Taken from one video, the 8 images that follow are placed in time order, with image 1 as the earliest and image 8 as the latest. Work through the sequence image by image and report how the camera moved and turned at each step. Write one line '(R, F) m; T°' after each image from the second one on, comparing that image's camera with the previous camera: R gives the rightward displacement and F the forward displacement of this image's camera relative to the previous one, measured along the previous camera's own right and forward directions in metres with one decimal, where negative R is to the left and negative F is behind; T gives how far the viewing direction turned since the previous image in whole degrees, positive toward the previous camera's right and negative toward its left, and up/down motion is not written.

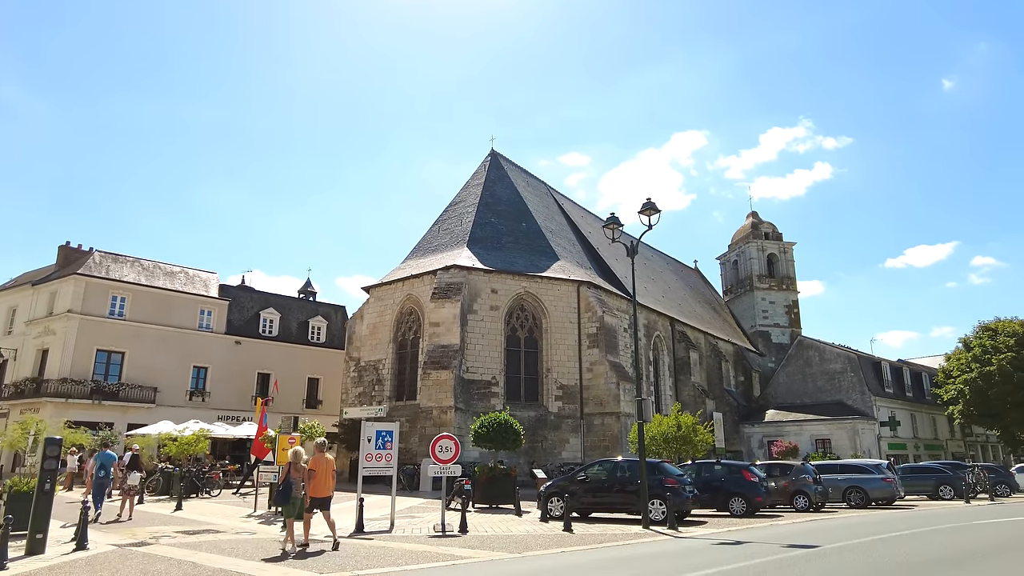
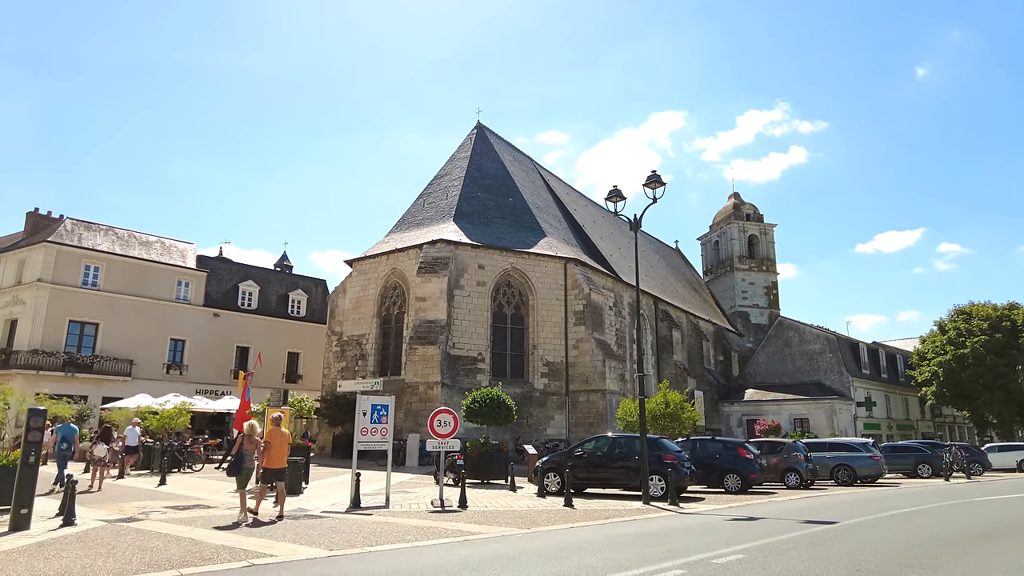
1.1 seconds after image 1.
(-0.4, +0.3) m; +2°
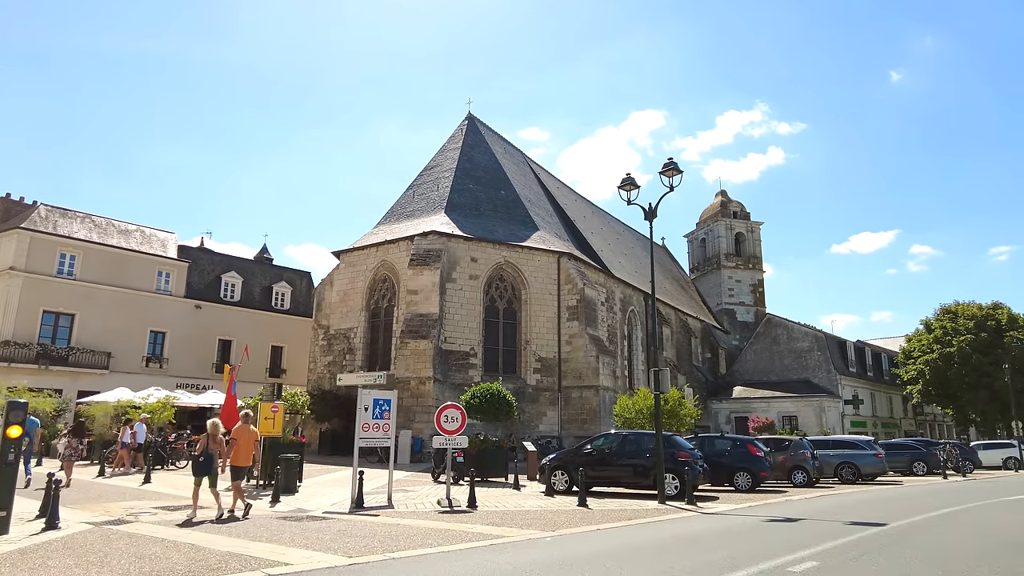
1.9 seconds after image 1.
(-0.5, +0.5) m; +2°
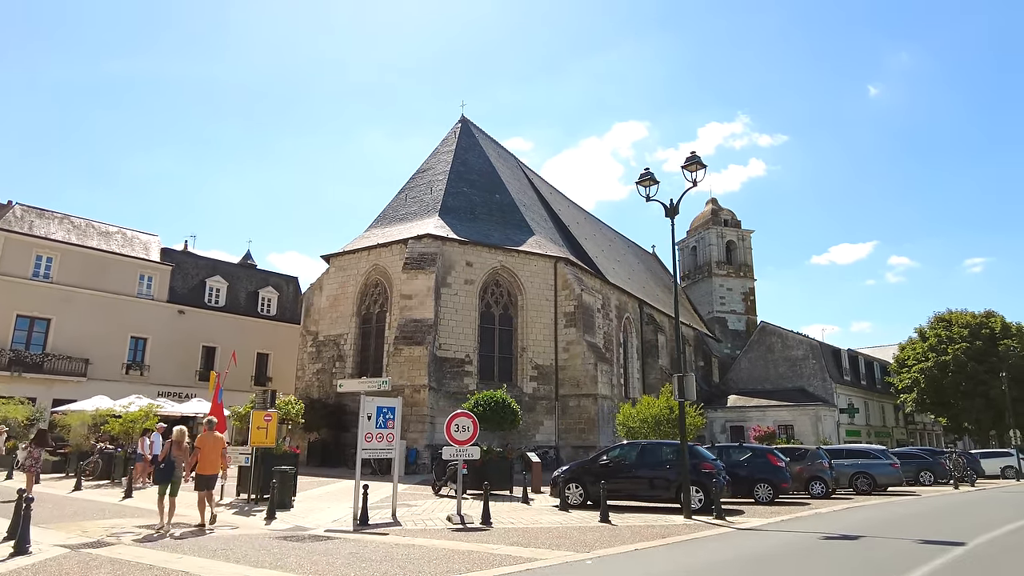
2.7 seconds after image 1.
(-0.4, +0.6) m; +1°
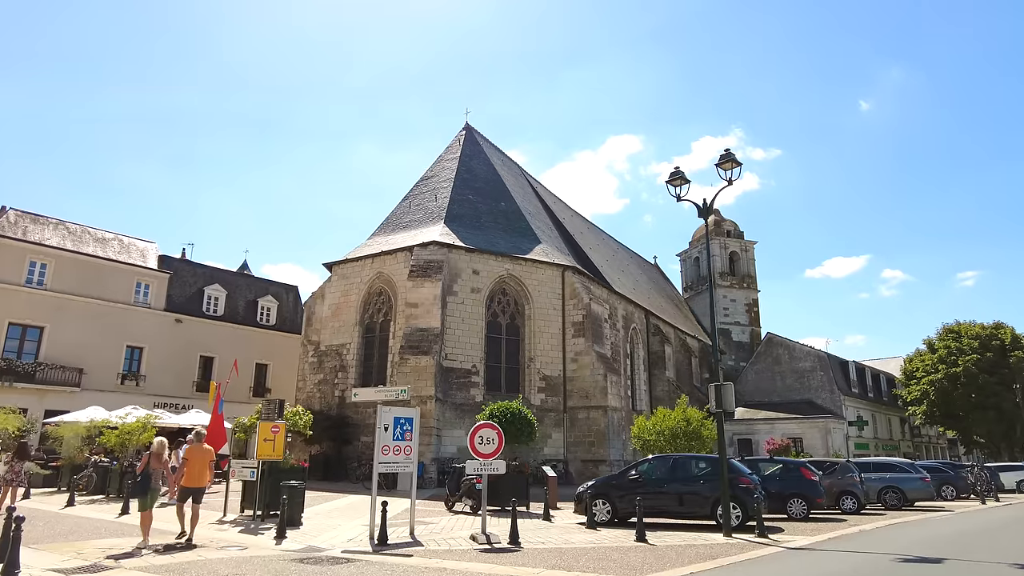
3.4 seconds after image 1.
(-0.4, +0.5) m; 0°
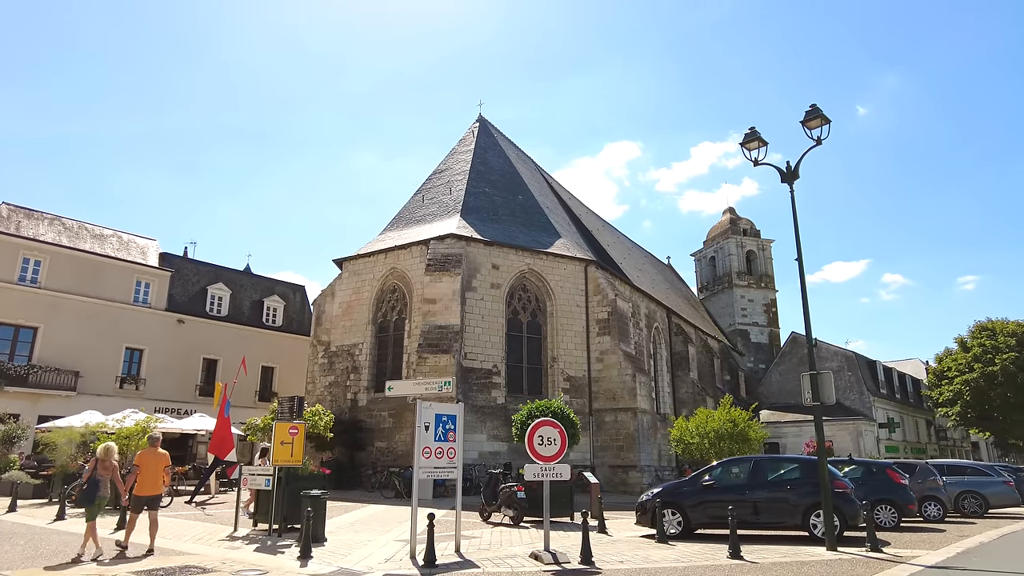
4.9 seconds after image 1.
(-0.7, +1.2) m; 0°
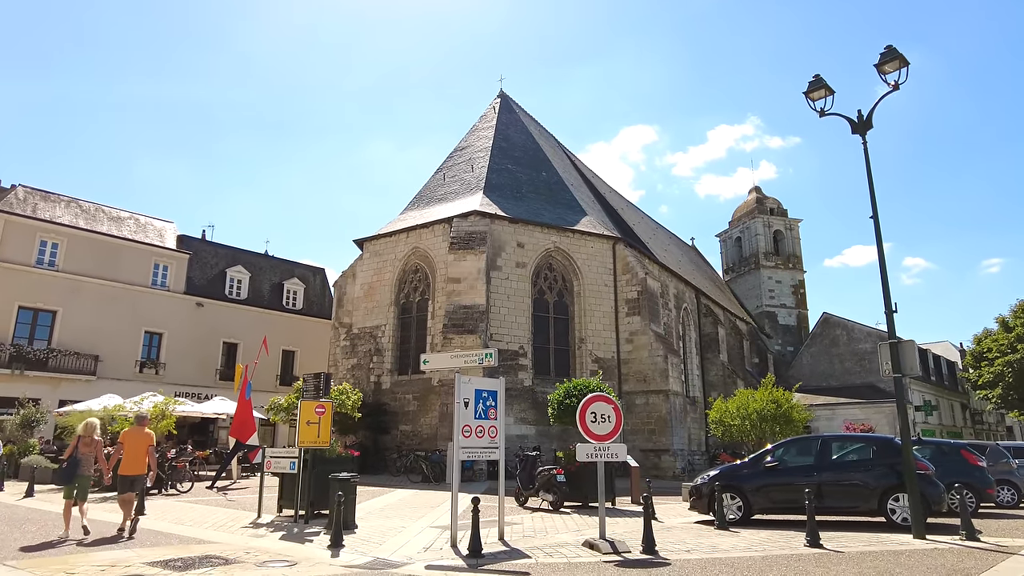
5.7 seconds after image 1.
(-0.3, +0.7) m; -1°
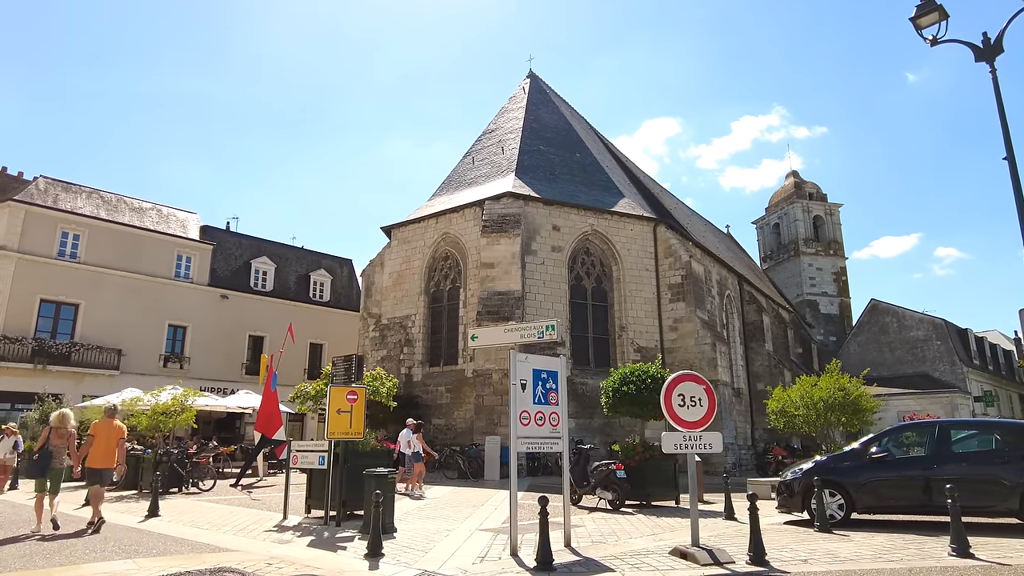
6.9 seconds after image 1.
(-0.3, +1.0) m; -2°
